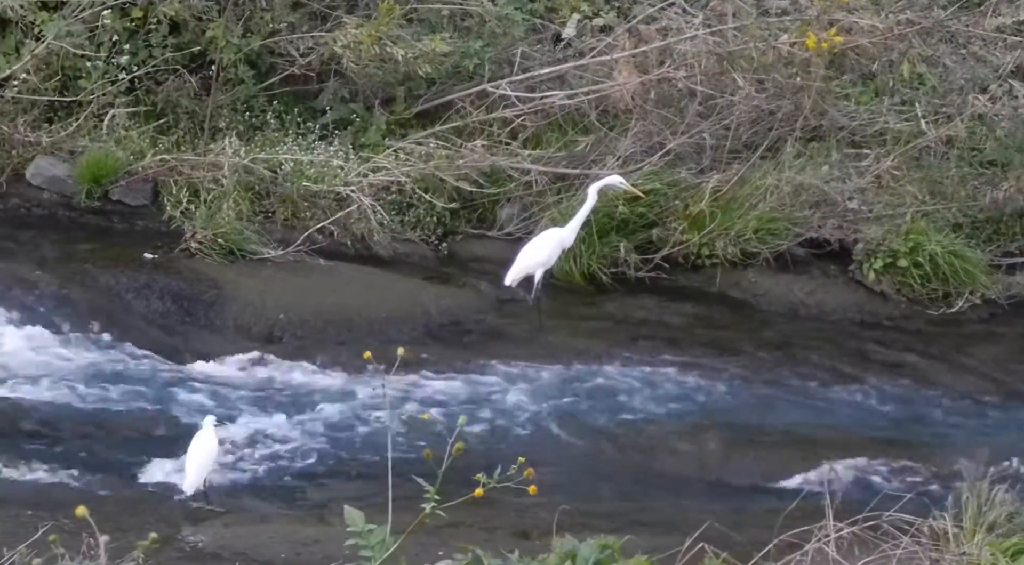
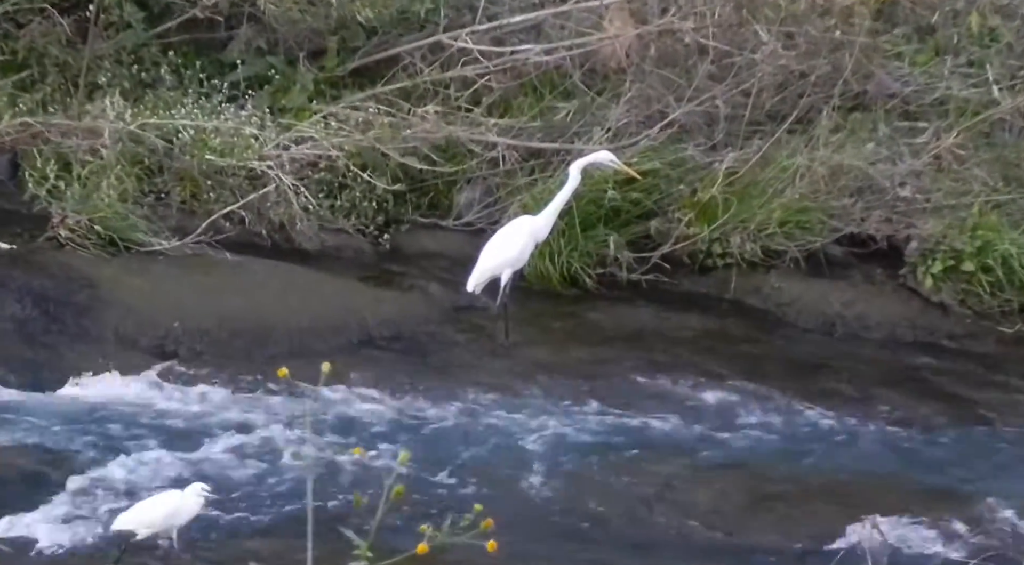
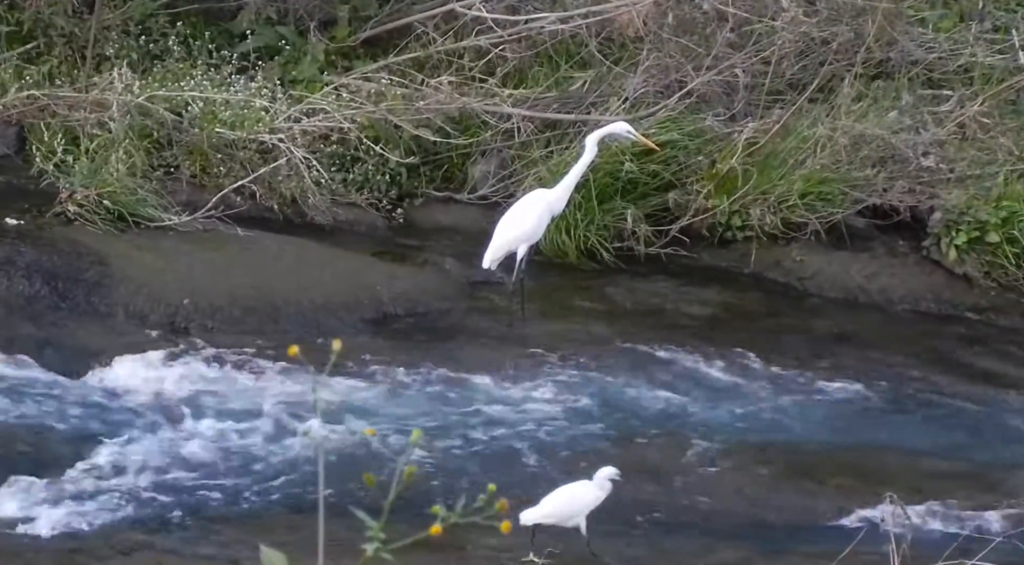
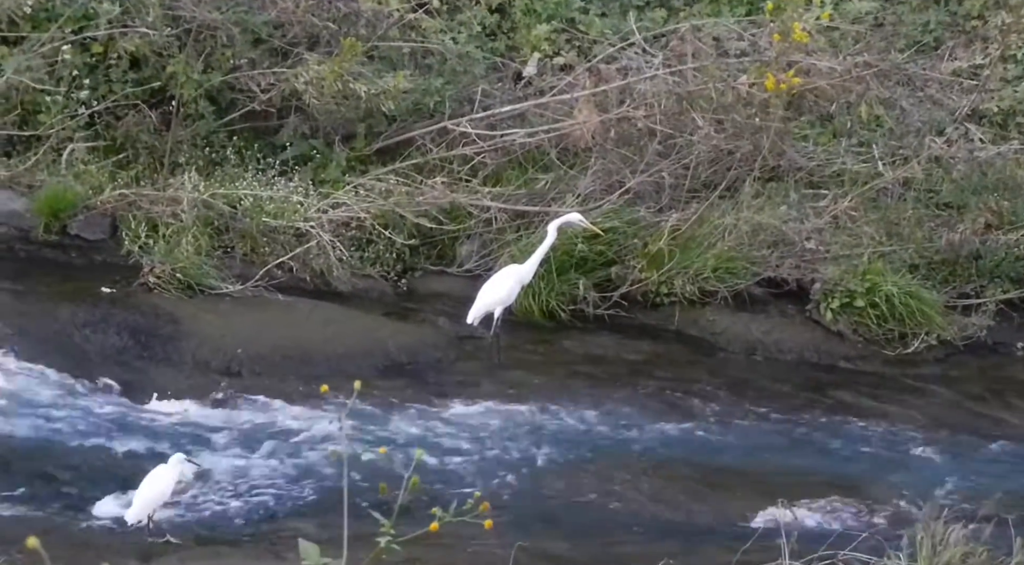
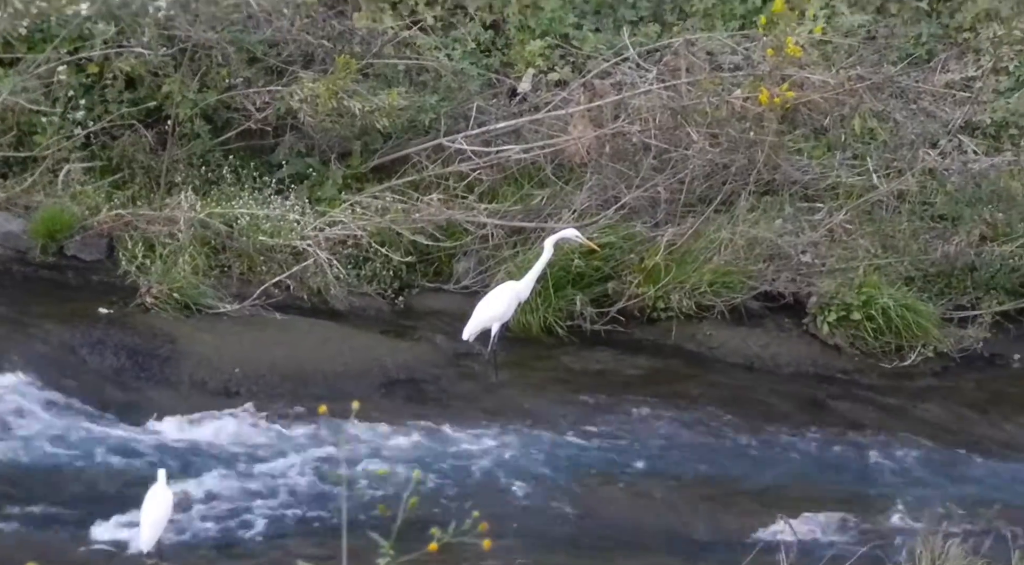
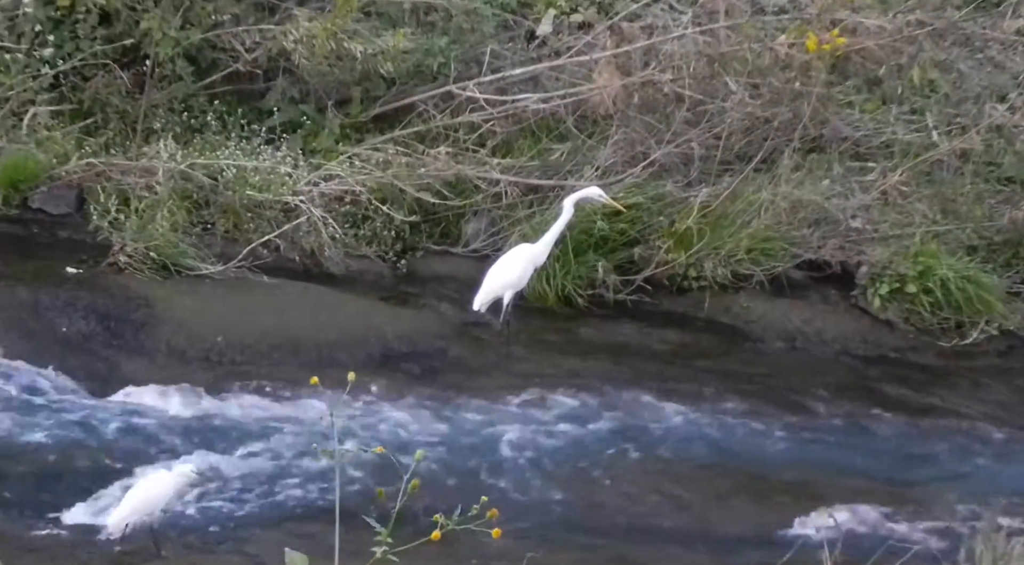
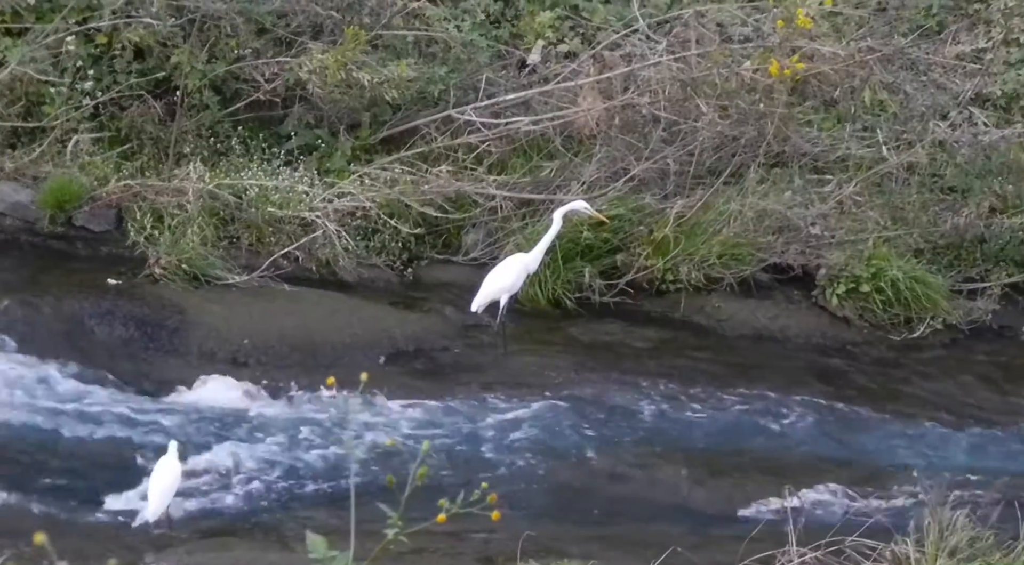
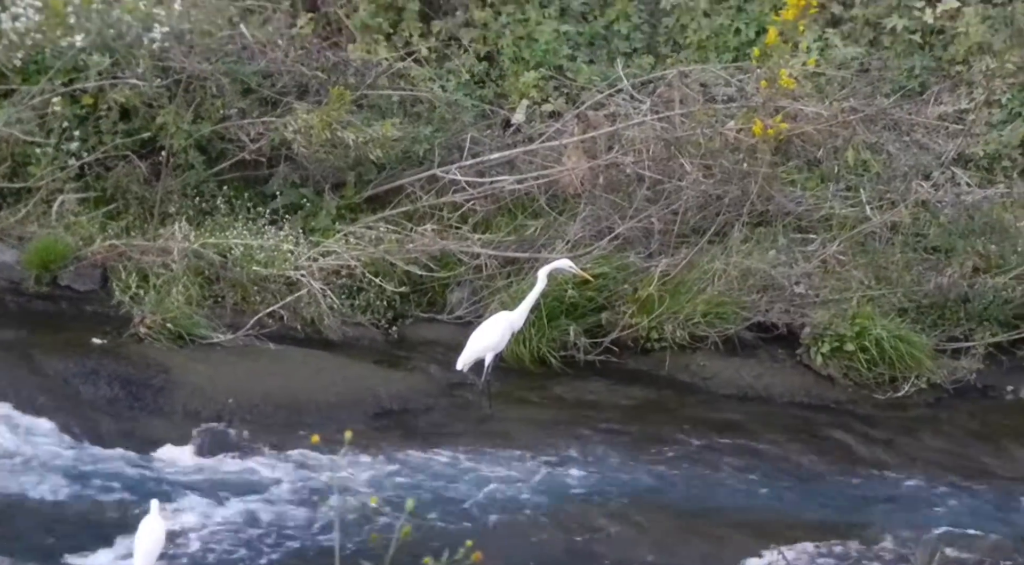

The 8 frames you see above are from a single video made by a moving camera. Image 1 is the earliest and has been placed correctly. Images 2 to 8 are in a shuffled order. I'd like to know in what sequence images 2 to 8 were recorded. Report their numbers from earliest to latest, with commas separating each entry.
7, 5, 8, 4, 6, 2, 3
